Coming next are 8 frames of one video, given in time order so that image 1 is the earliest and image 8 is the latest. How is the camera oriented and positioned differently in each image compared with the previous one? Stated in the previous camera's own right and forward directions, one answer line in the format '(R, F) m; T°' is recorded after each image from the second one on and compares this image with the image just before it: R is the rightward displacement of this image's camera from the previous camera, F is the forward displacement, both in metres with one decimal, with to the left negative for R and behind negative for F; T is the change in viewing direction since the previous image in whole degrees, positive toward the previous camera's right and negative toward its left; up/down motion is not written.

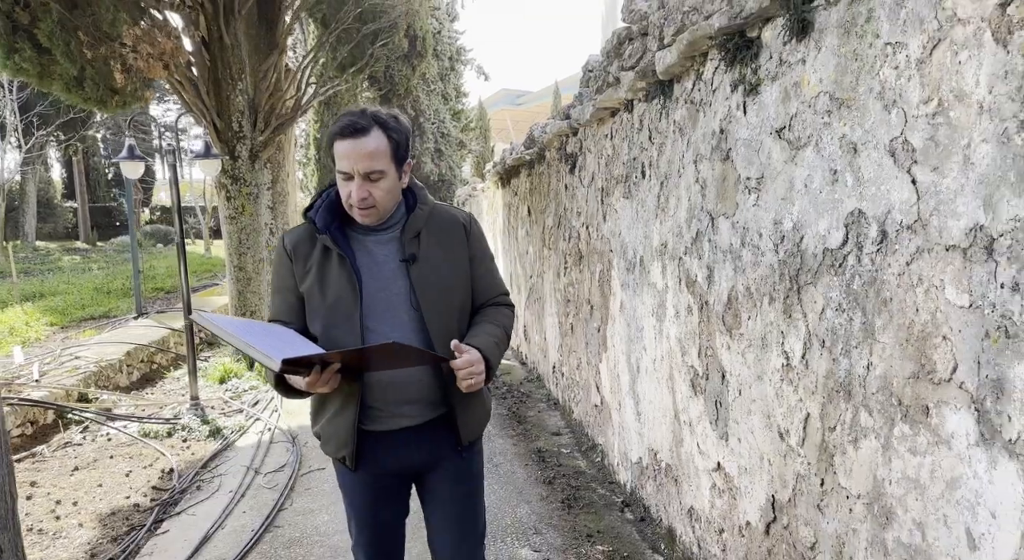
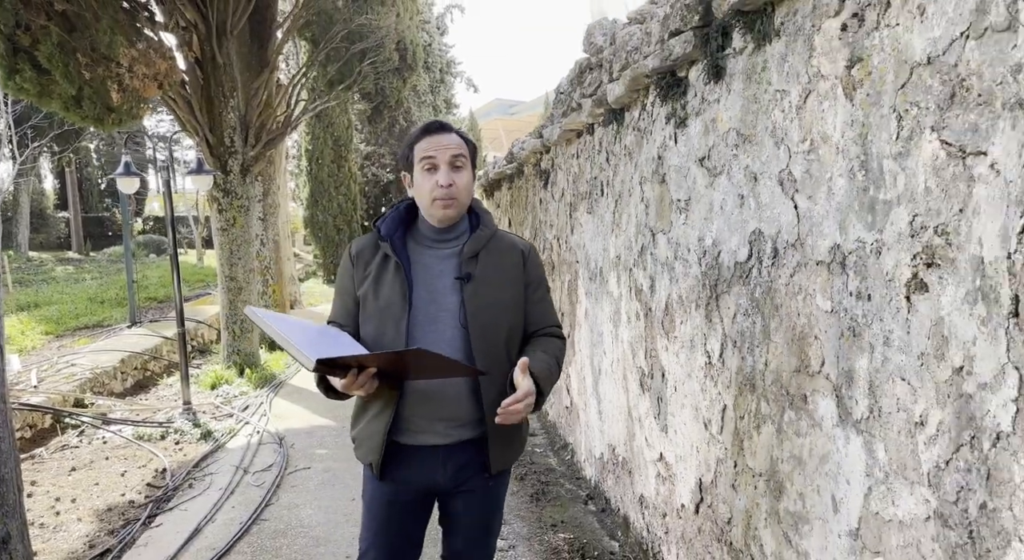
(+0.1, -0.3) m; +1°
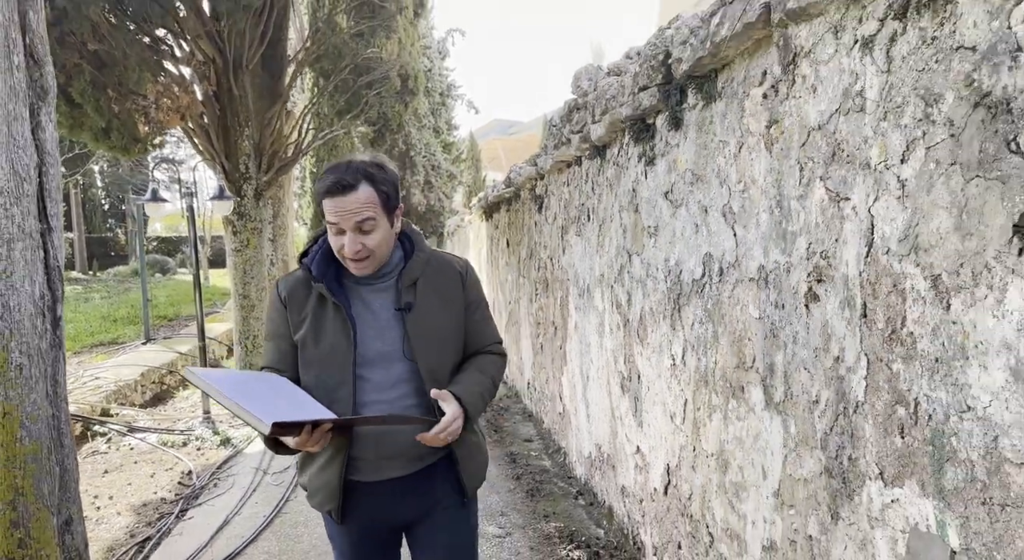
(0.0, -0.4) m; 0°
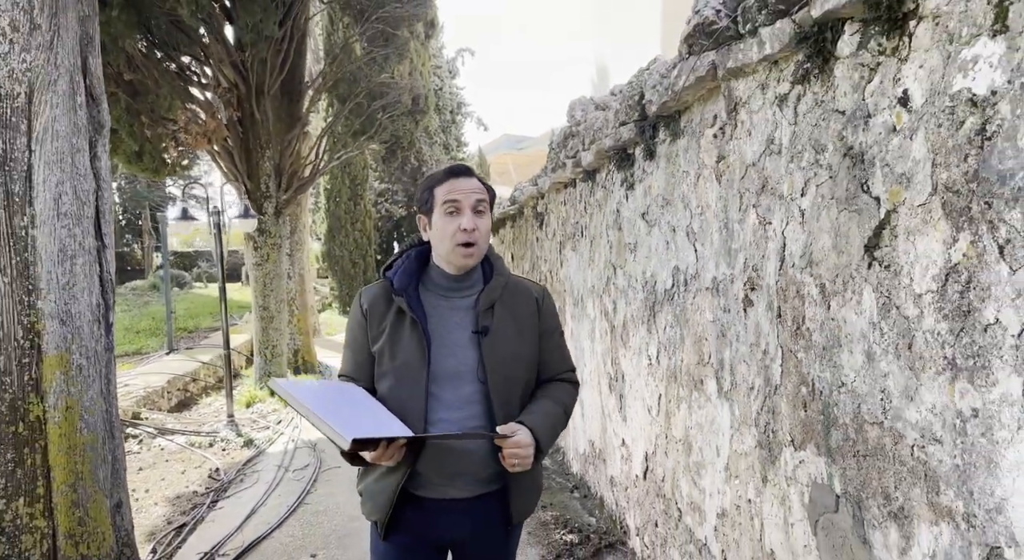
(+0.1, -0.4) m; -1°
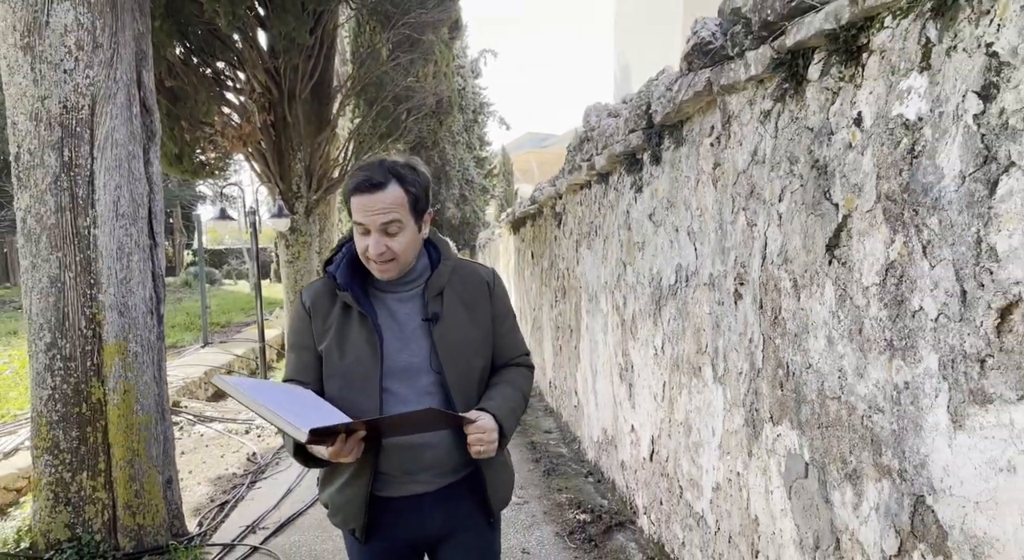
(0.0, -0.3) m; -2°
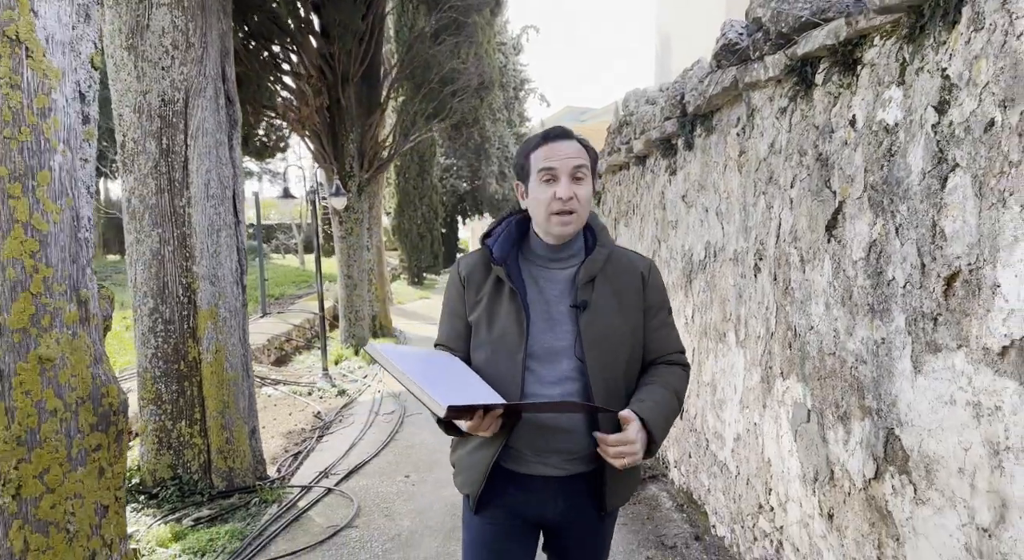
(0.0, -0.4) m; -3°
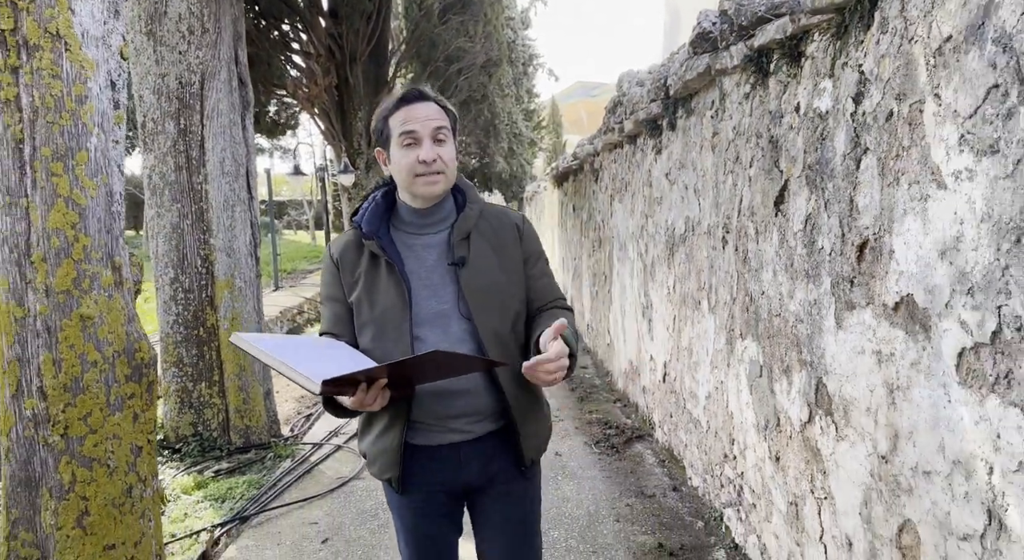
(+0.1, -0.3) m; -1°
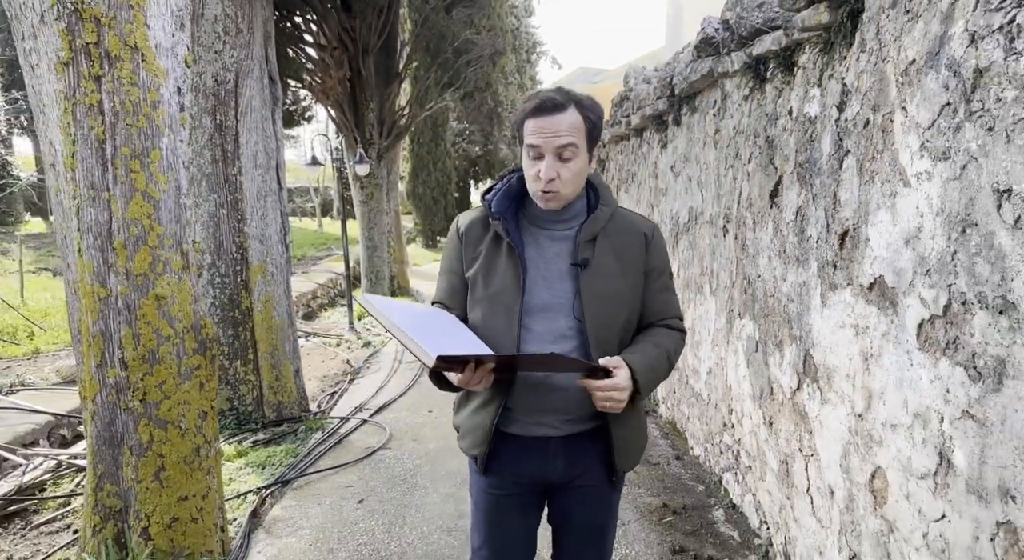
(-0.1, -0.3) m; 0°
